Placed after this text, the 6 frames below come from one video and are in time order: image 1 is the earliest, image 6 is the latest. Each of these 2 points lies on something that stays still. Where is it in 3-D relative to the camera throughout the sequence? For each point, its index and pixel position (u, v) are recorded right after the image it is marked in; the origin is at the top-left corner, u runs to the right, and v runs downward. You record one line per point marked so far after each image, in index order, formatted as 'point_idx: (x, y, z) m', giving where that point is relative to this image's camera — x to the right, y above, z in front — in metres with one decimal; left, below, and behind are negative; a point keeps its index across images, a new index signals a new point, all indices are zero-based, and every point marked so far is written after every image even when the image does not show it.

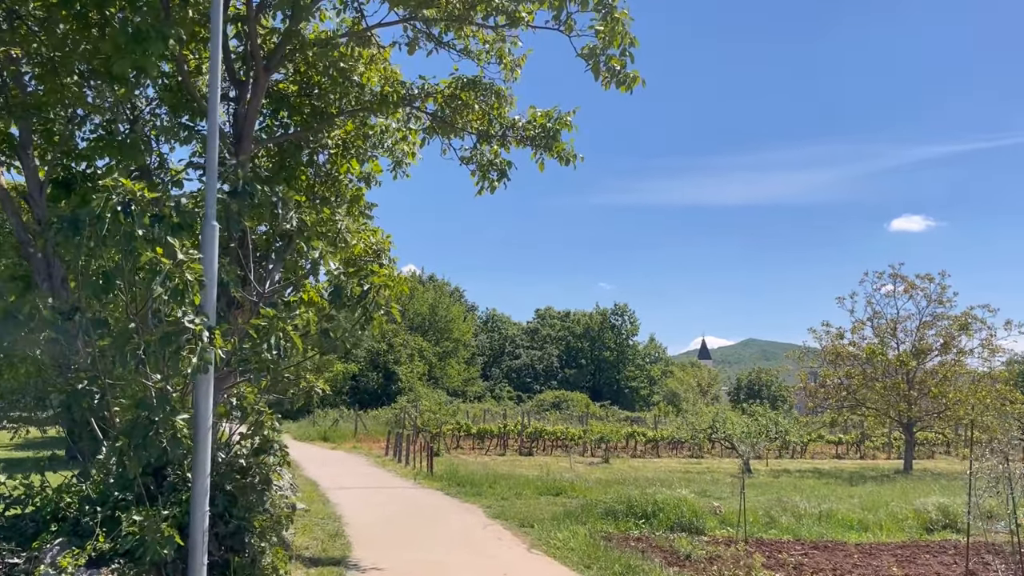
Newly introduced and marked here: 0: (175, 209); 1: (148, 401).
0: (-2.2, +0.5, +4.8) m
1: (-2.3, -0.7, +4.5) m
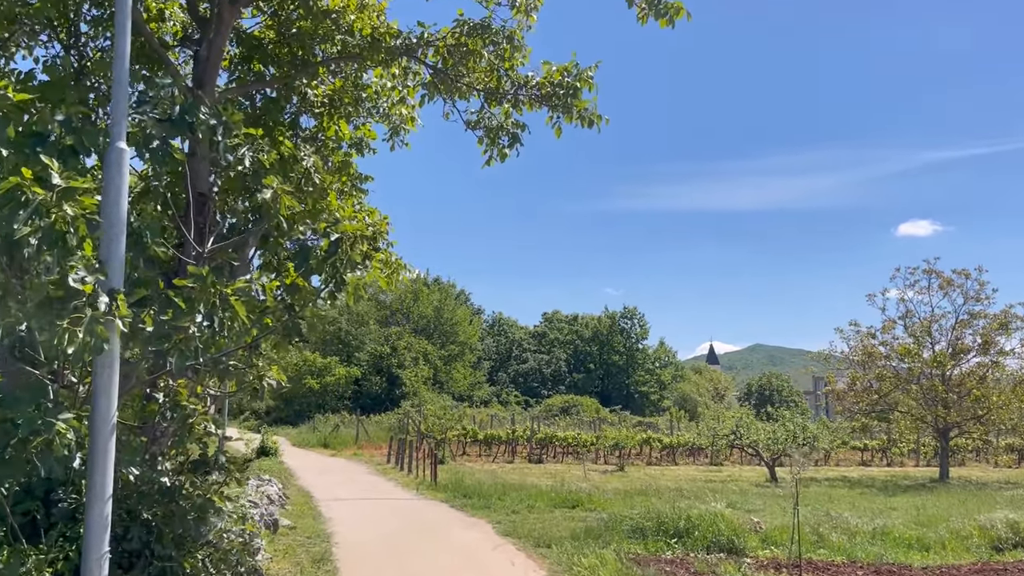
0: (-2.1, +0.8, +3.4) m
1: (-2.2, -0.5, +3.1) m
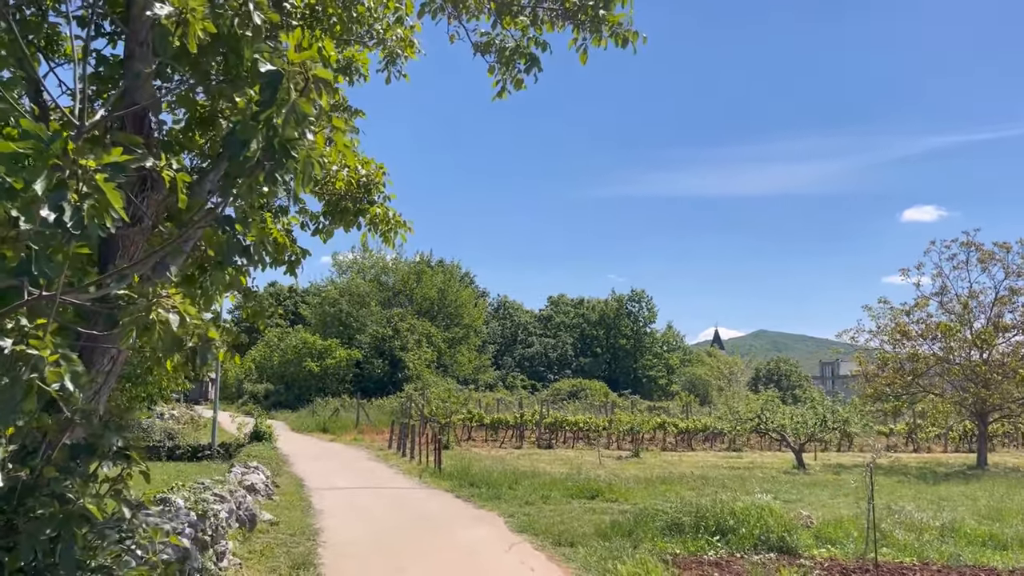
0: (-2.0, +1.1, +2.0) m
1: (-2.0, -0.1, +1.7) m
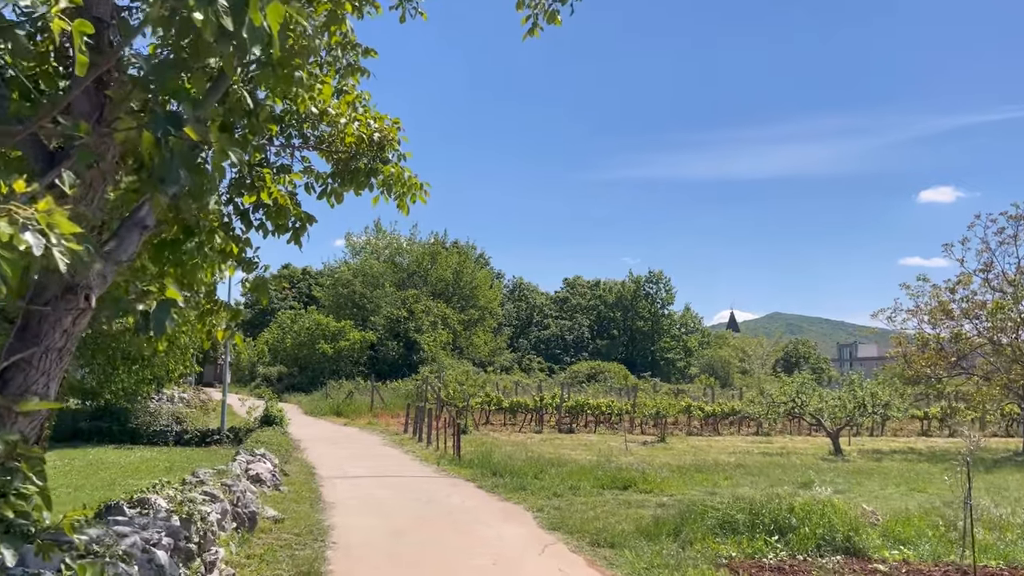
0: (-1.7, +1.3, +1.0) m
1: (-1.8, +0.1, +0.8) m
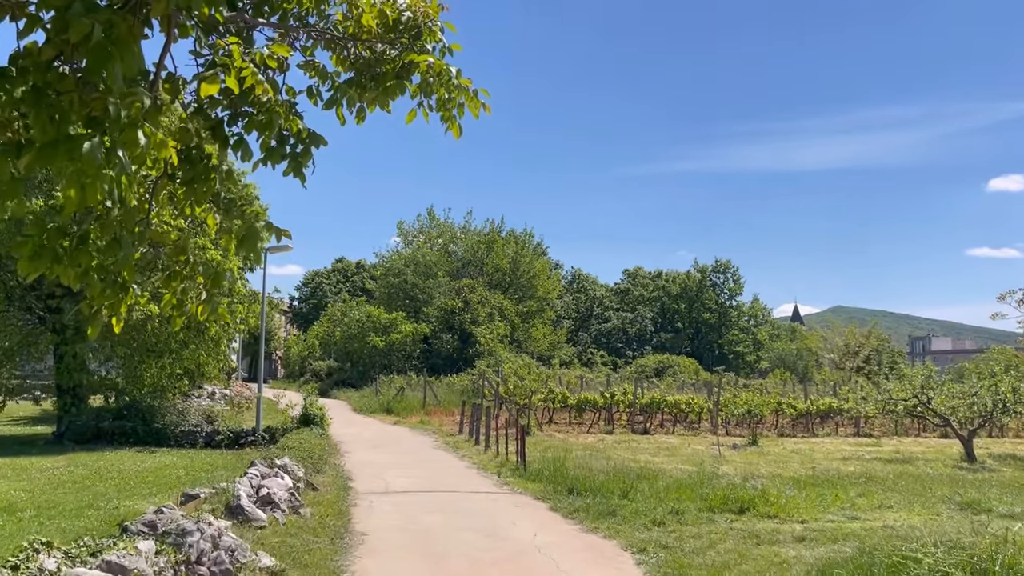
0: (-1.6, +1.6, -1.3) m
1: (-1.6, +0.4, -1.5) m
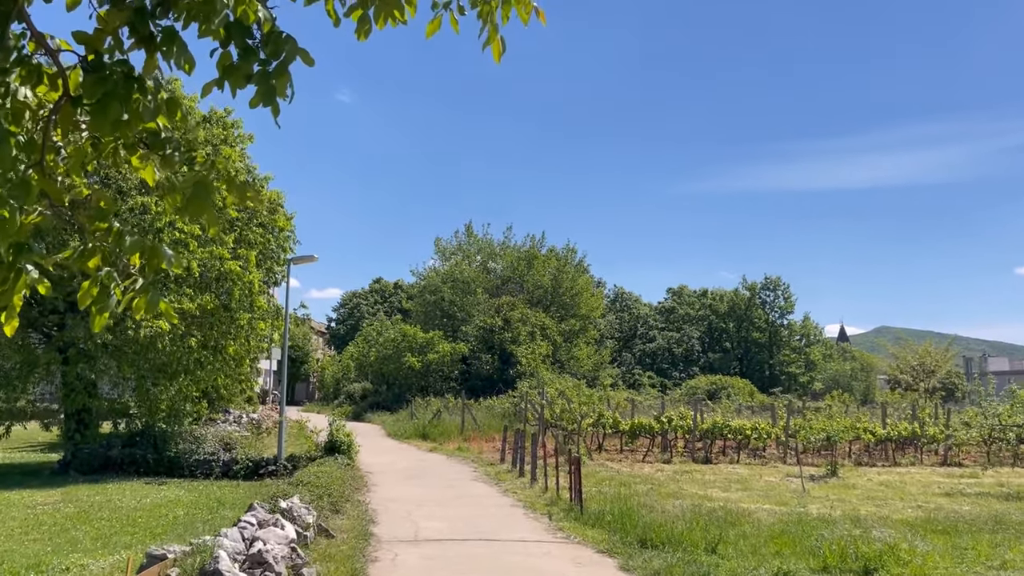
0: (-1.6, +1.9, -2.9) m
1: (-1.6, +0.7, -3.1) m
